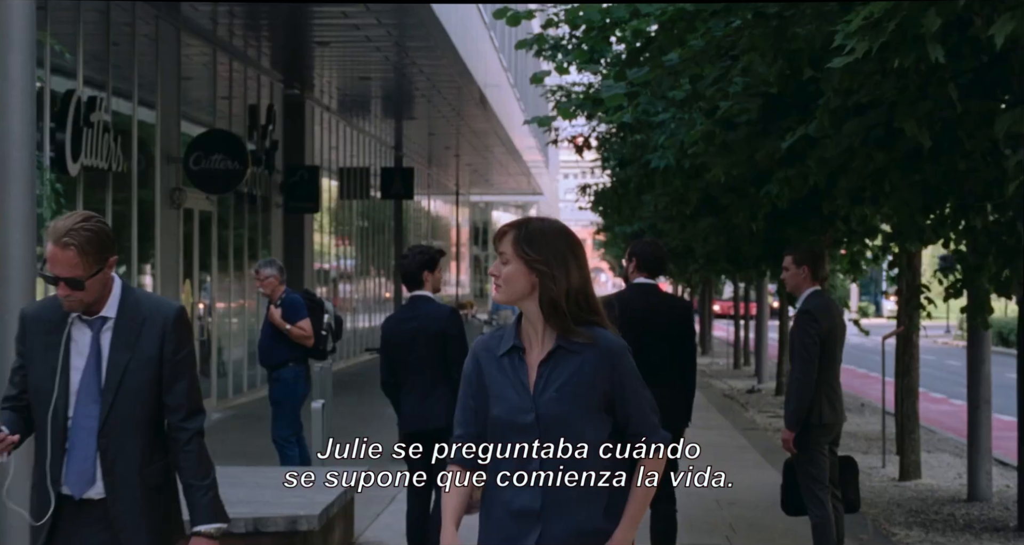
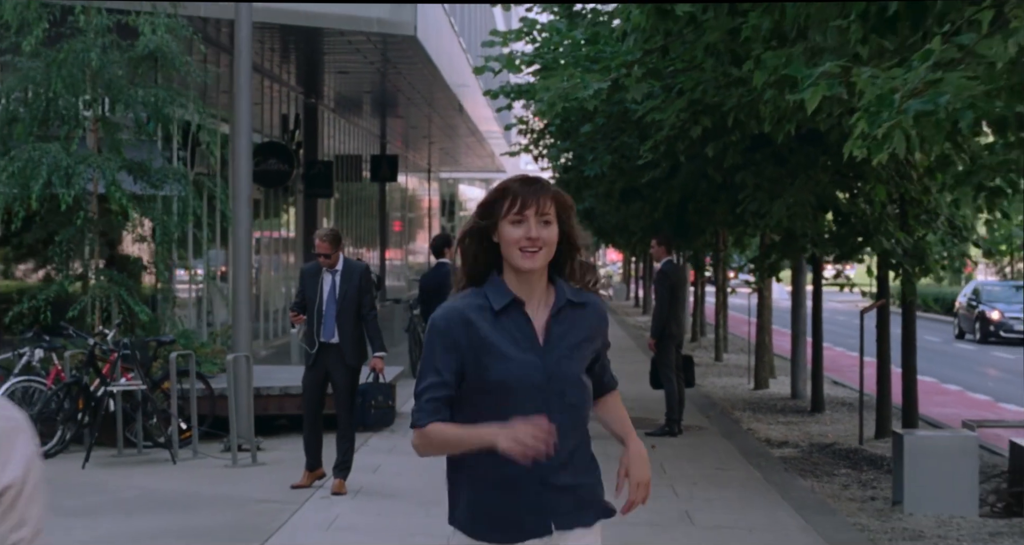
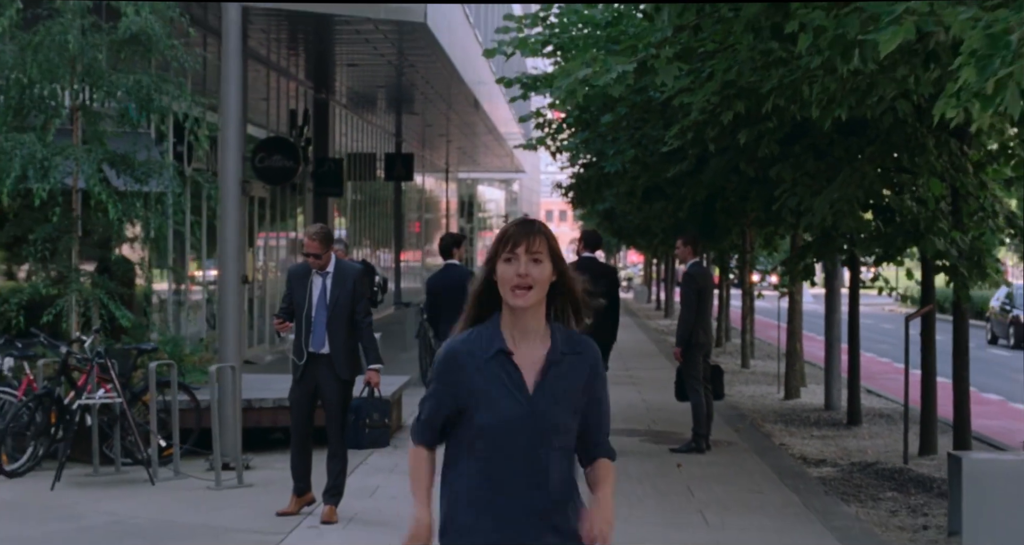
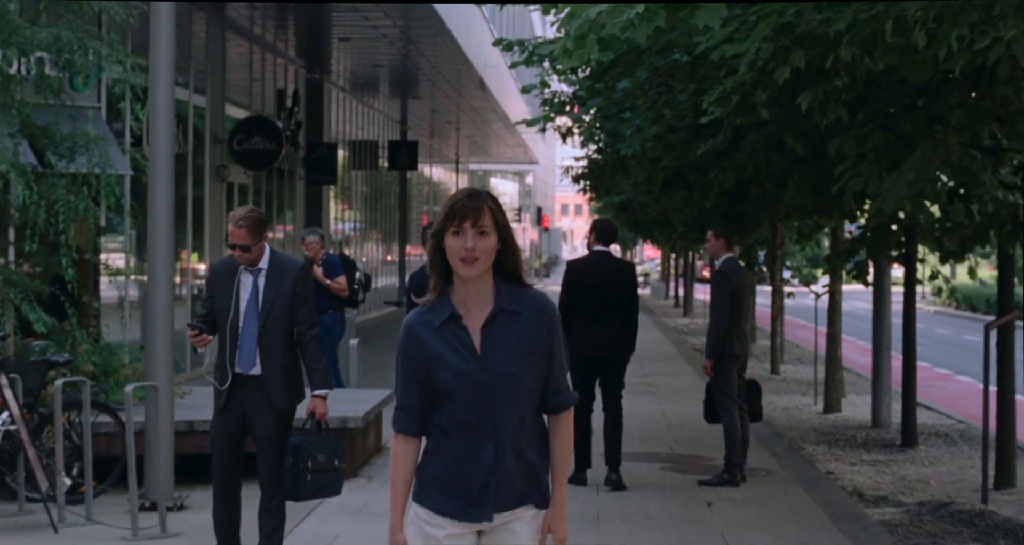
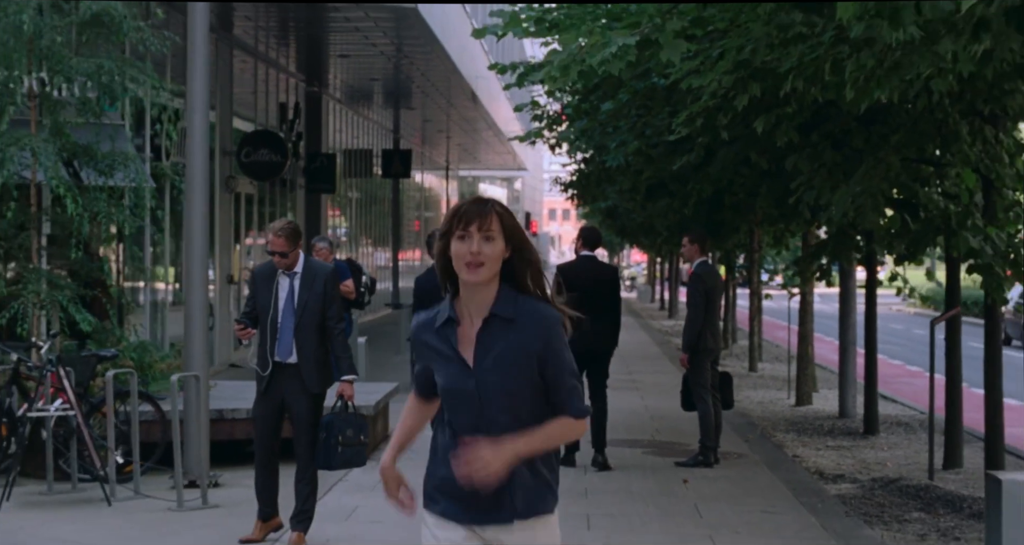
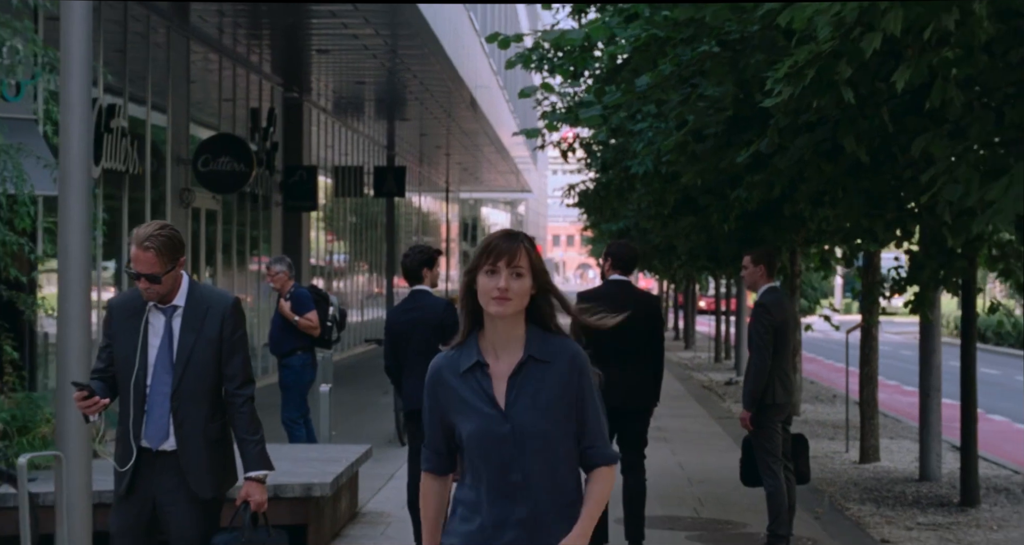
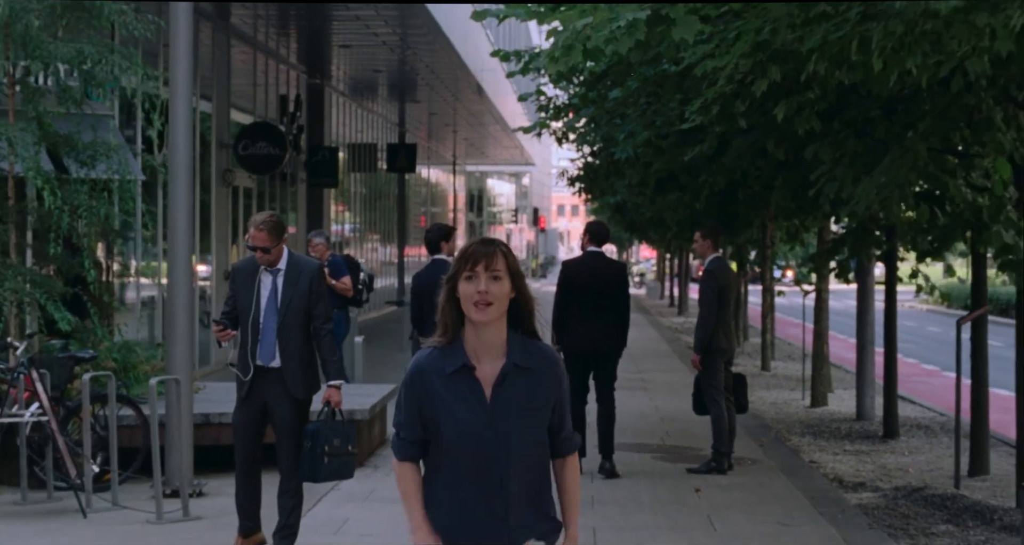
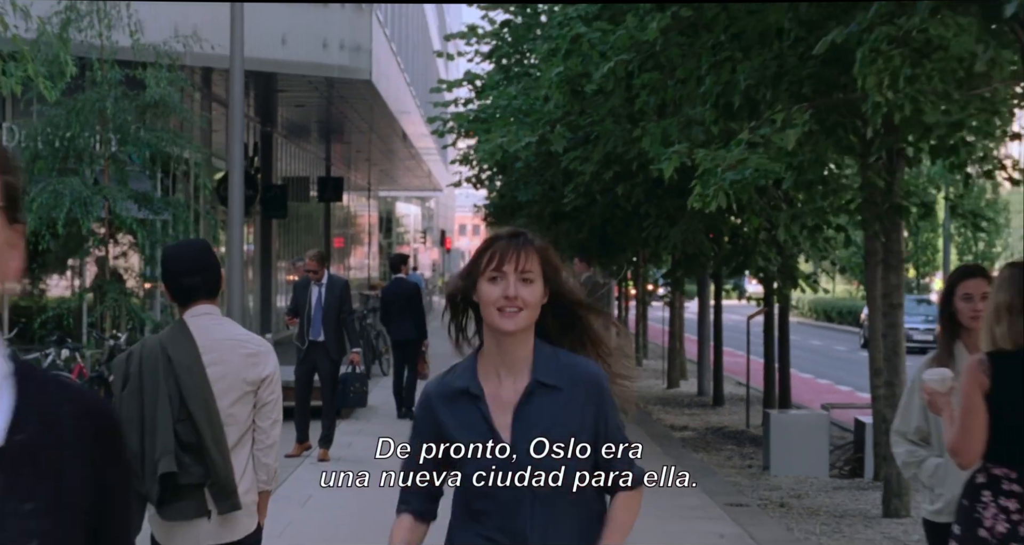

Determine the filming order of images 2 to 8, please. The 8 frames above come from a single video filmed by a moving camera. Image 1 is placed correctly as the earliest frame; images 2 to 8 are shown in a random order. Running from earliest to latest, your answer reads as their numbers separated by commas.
6, 4, 7, 5, 3, 2, 8
